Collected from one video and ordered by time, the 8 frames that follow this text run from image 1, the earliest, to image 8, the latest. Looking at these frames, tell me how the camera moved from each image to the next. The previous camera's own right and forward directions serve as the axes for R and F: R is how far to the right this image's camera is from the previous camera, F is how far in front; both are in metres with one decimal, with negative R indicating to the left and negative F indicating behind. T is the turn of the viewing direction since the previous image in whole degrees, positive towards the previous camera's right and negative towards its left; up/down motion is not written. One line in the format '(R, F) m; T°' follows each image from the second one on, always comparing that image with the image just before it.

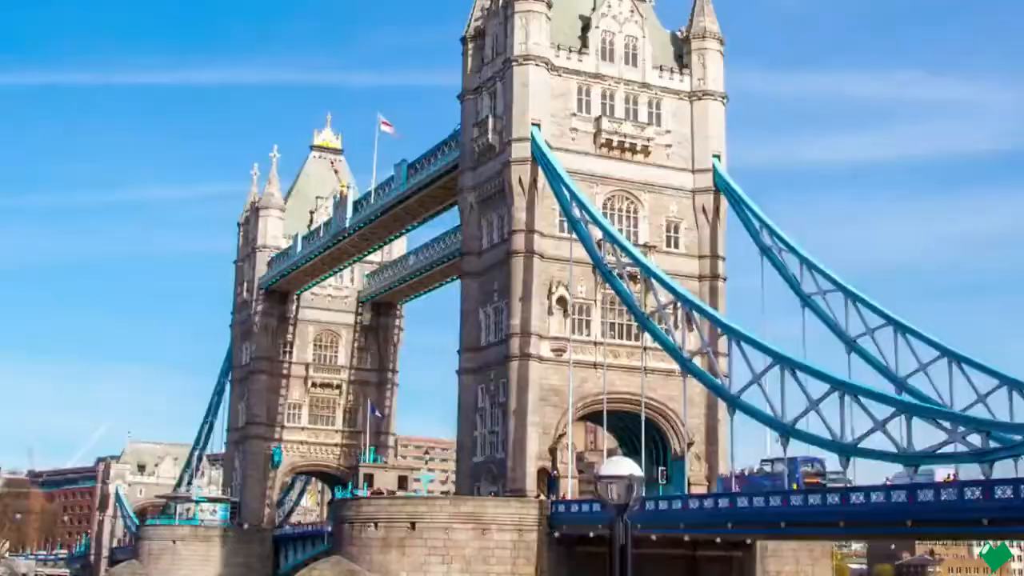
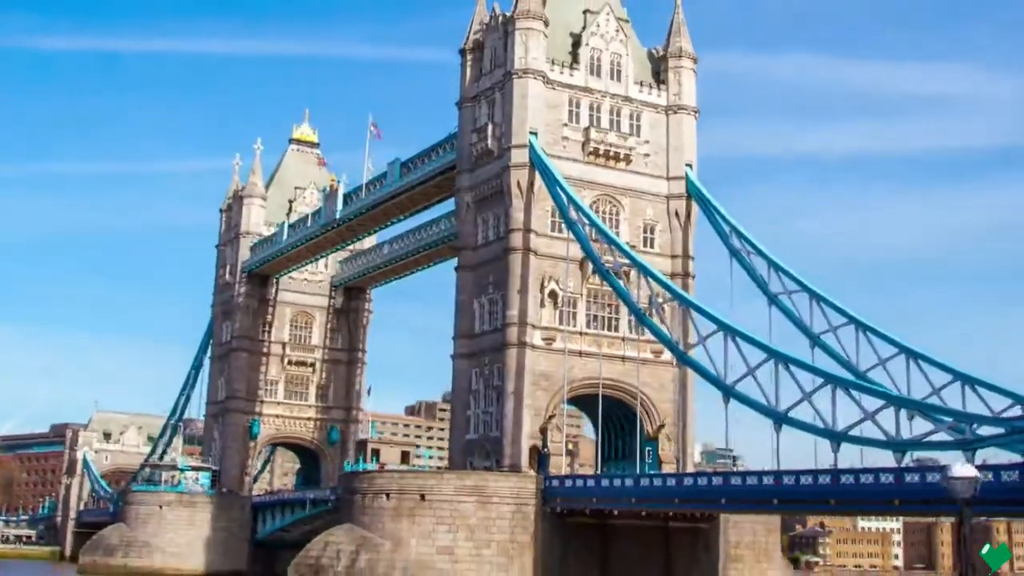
(+1.6, -1.1) m; -1°
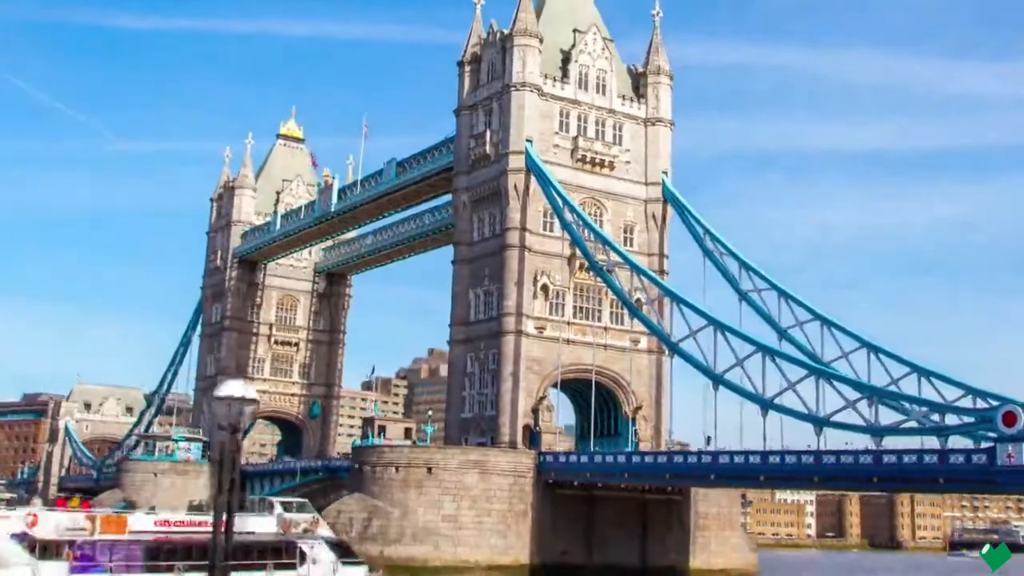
(-2.4, -3.3) m; +4°
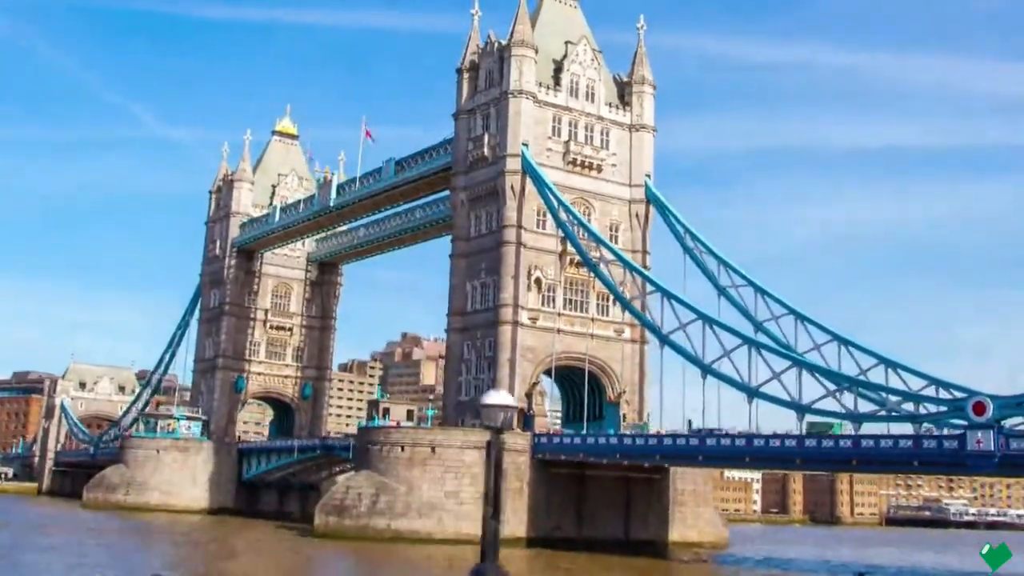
(-1.6, -2.9) m; +3°
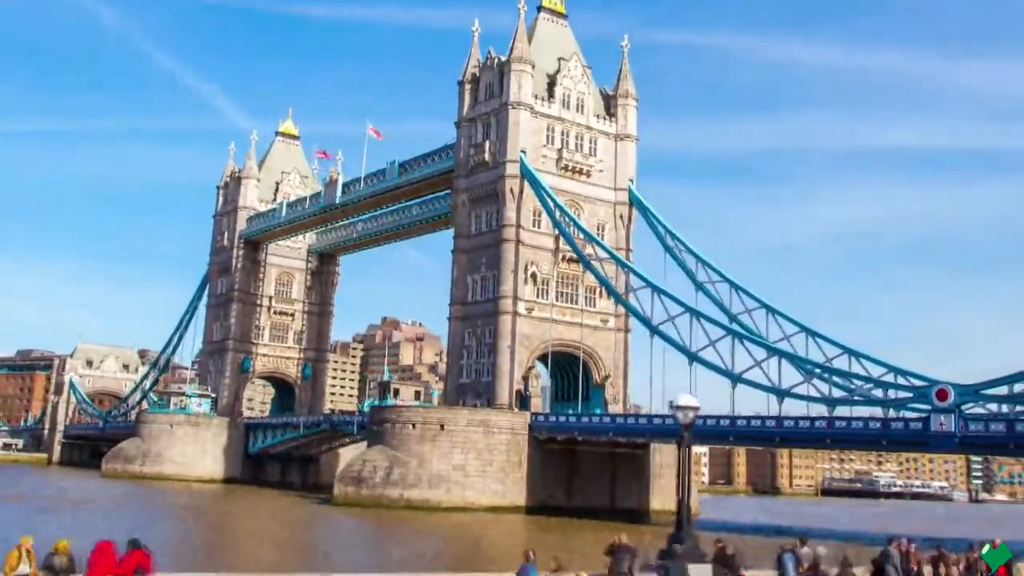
(-1.9, -4.2) m; +3°
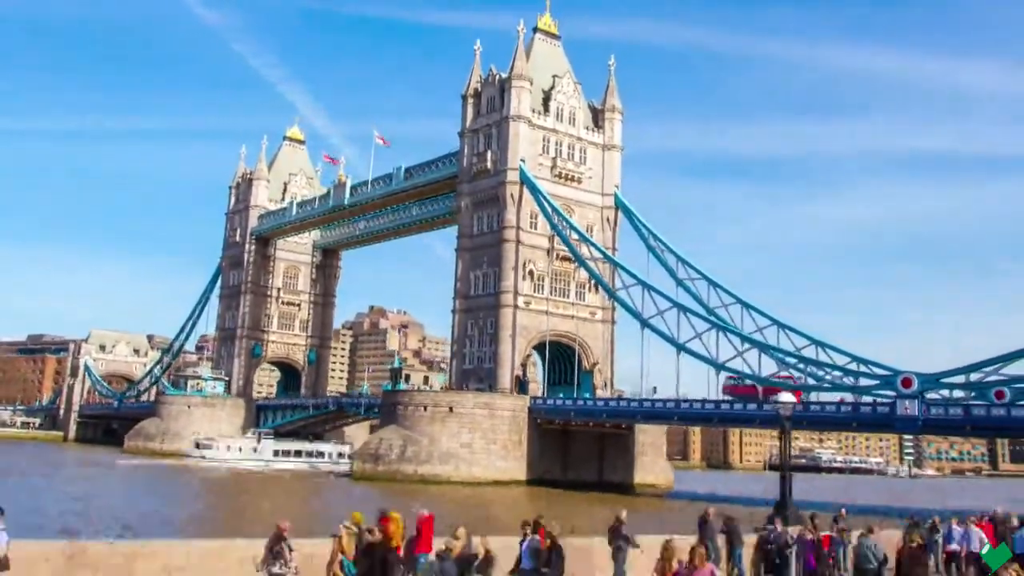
(-1.9, -4.7) m; +2°
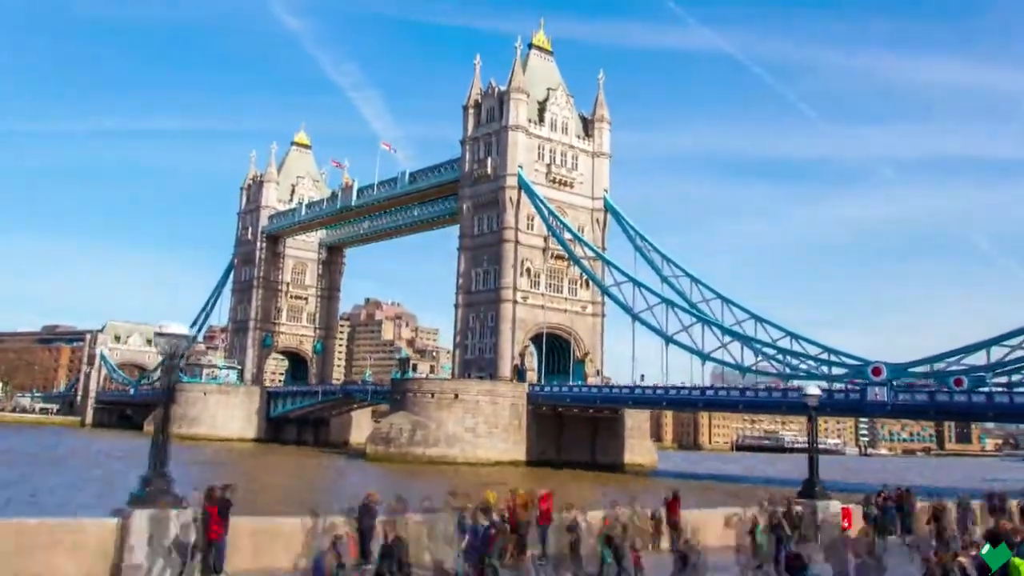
(-1.2, -4.2) m; +1°
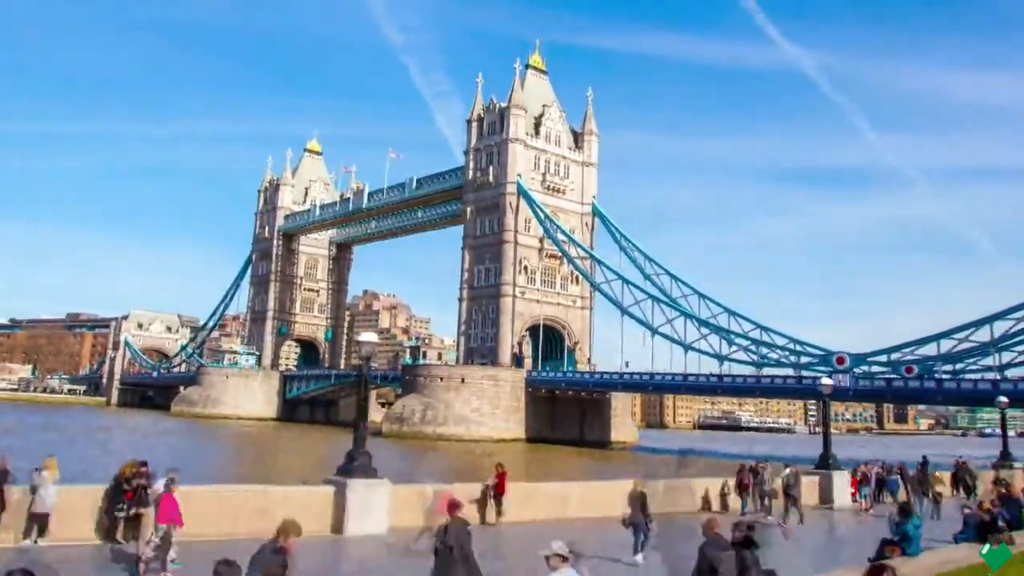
(-1.5, -6.2) m; +2°
